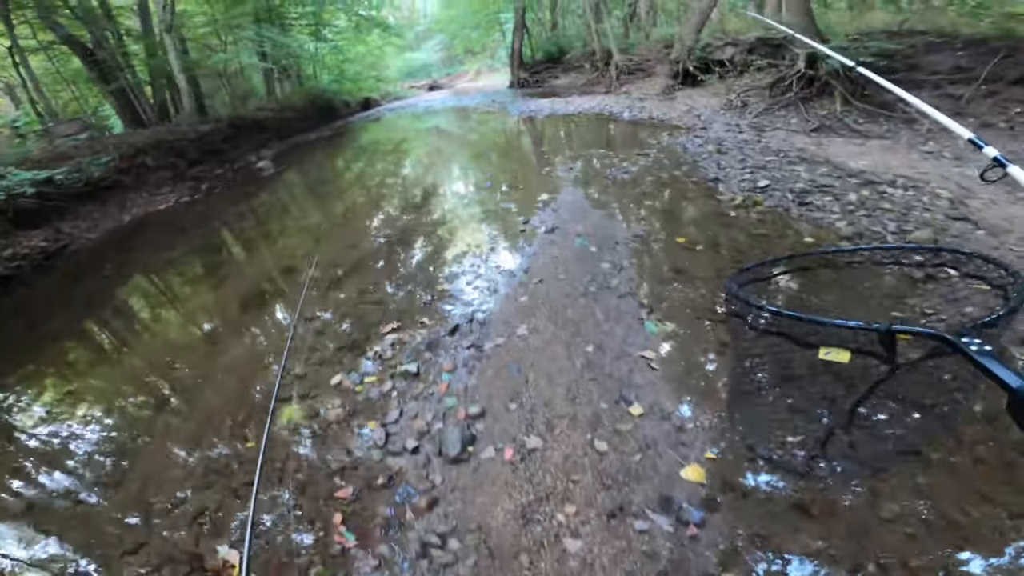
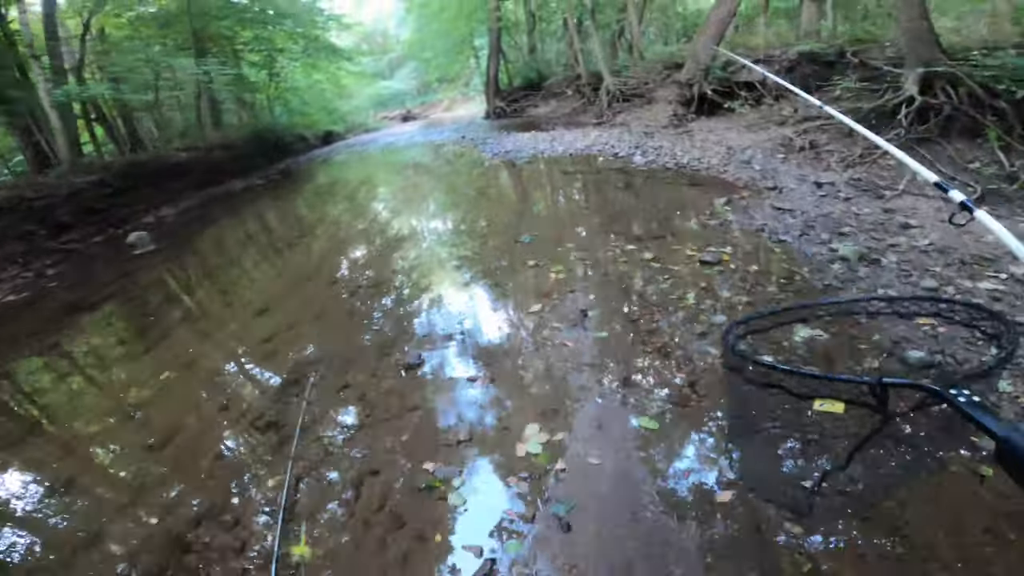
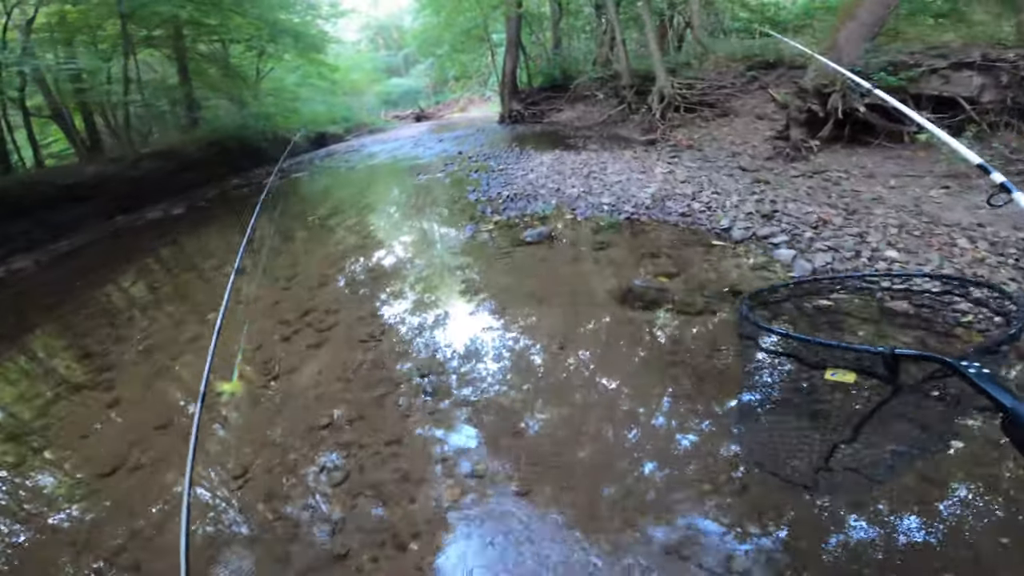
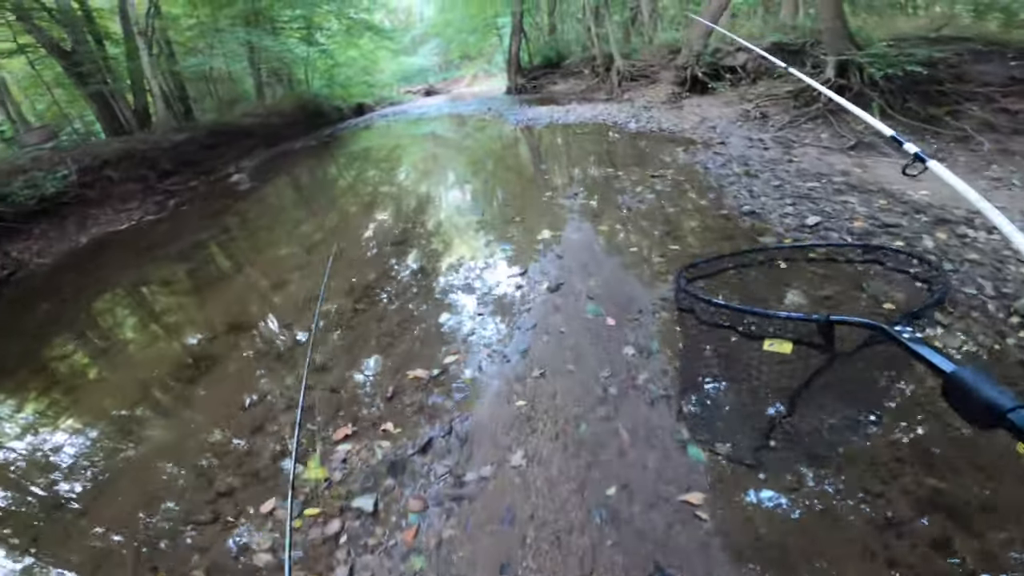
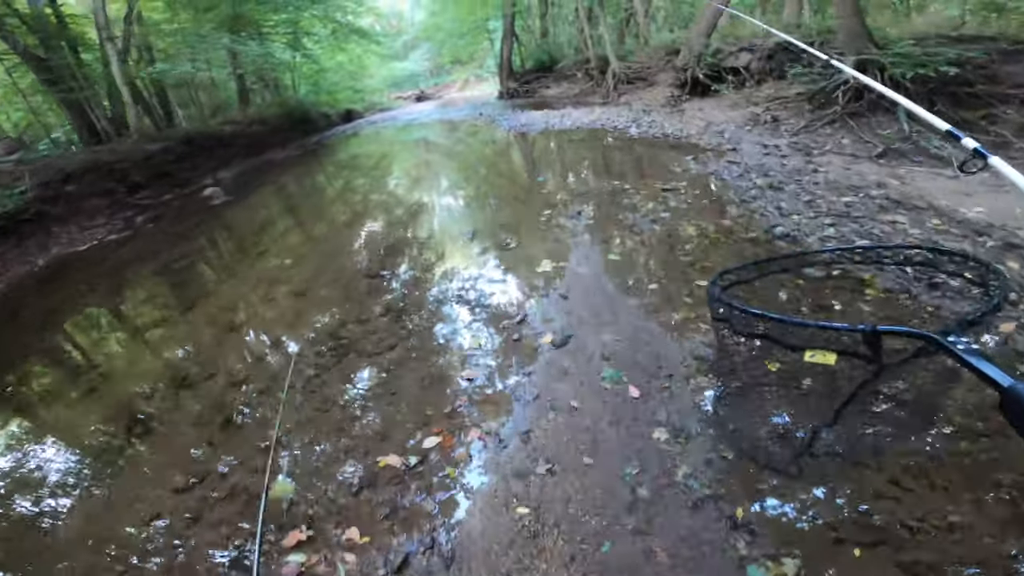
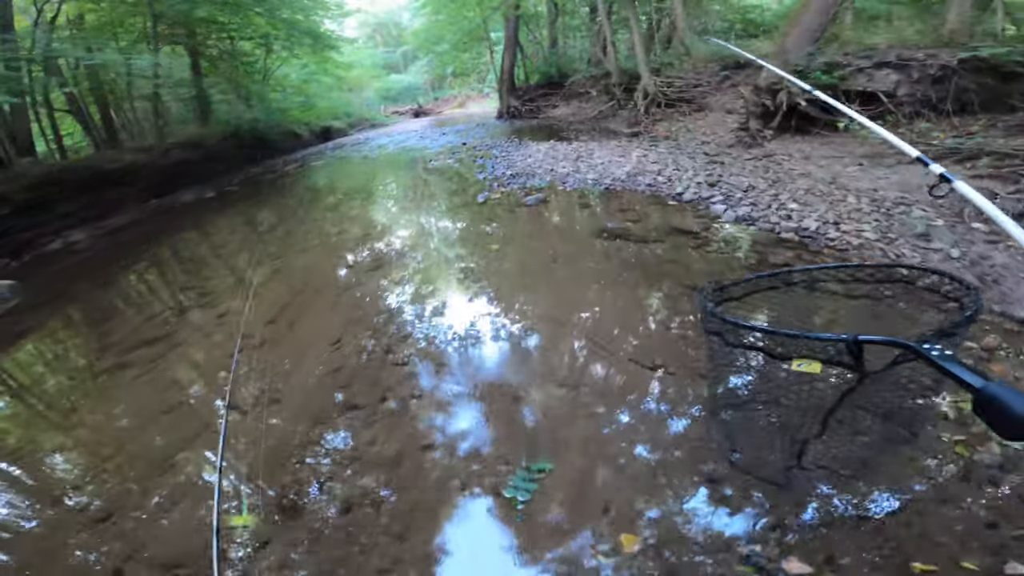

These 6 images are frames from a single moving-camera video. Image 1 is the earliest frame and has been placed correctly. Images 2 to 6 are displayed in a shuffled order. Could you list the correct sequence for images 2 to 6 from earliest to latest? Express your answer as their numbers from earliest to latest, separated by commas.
4, 5, 2, 6, 3
